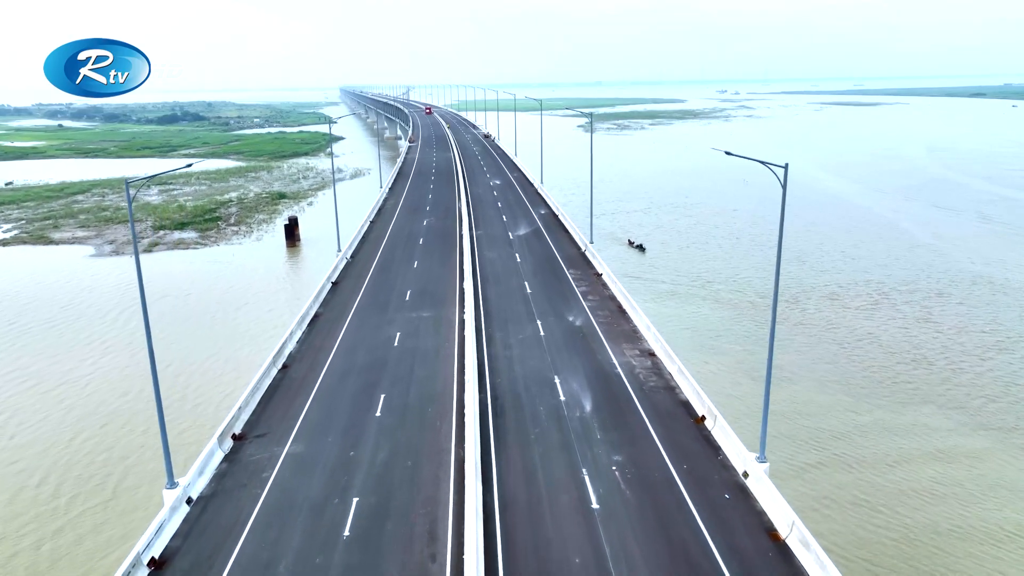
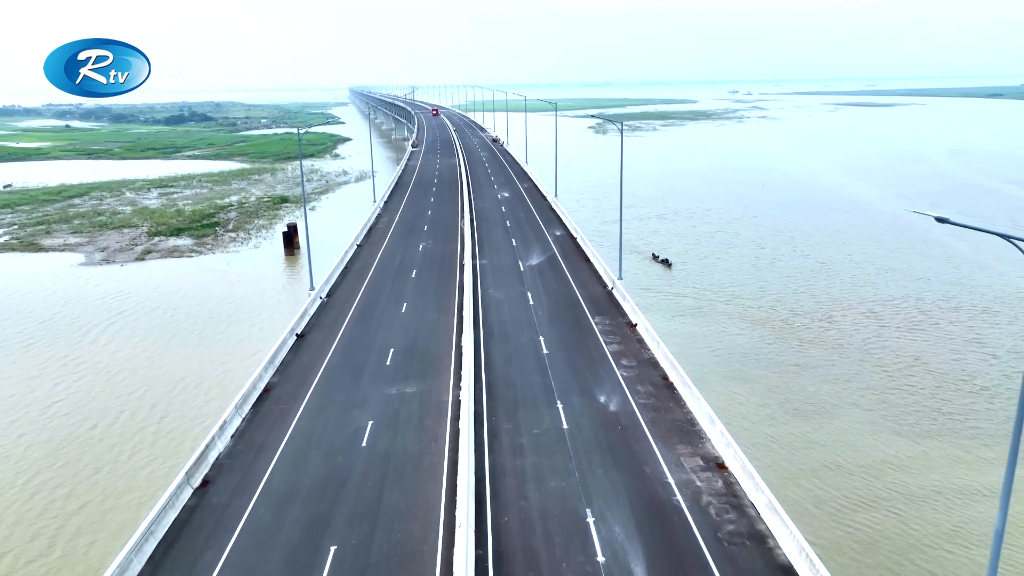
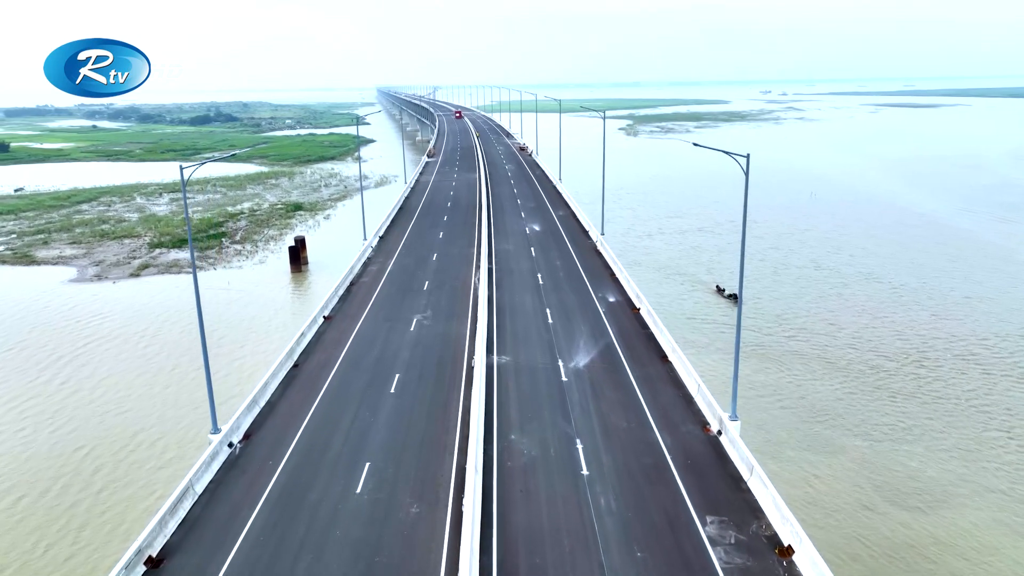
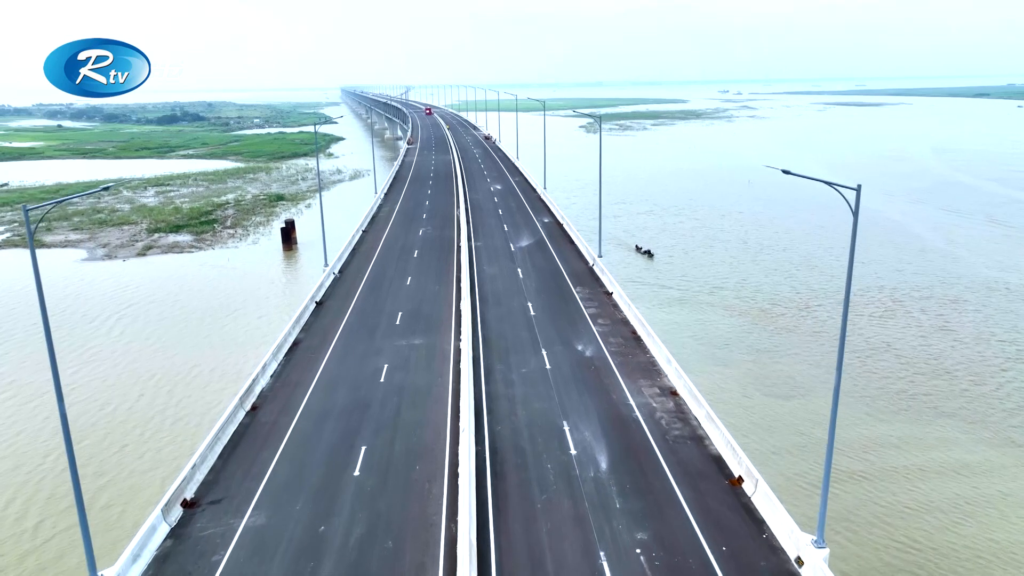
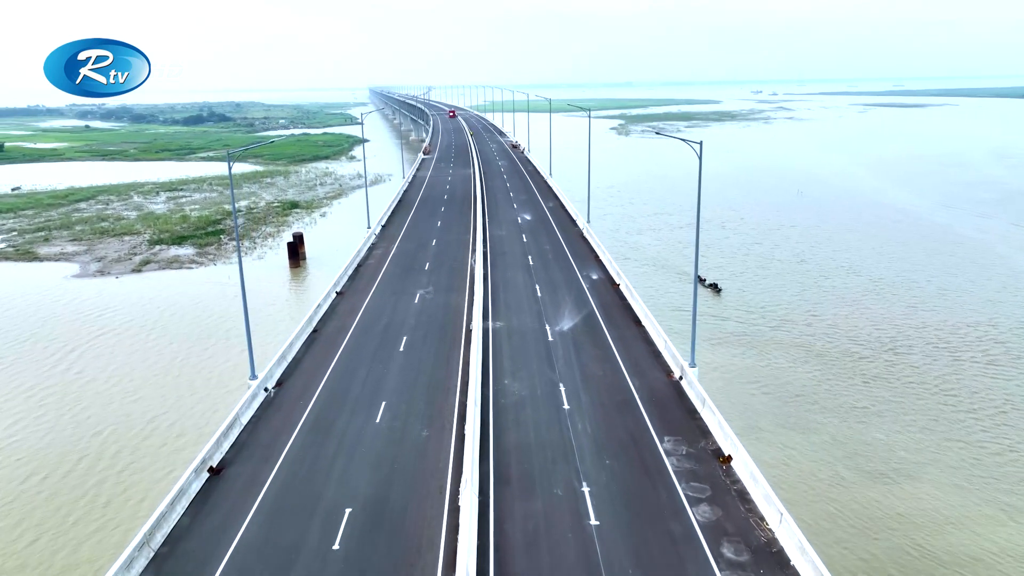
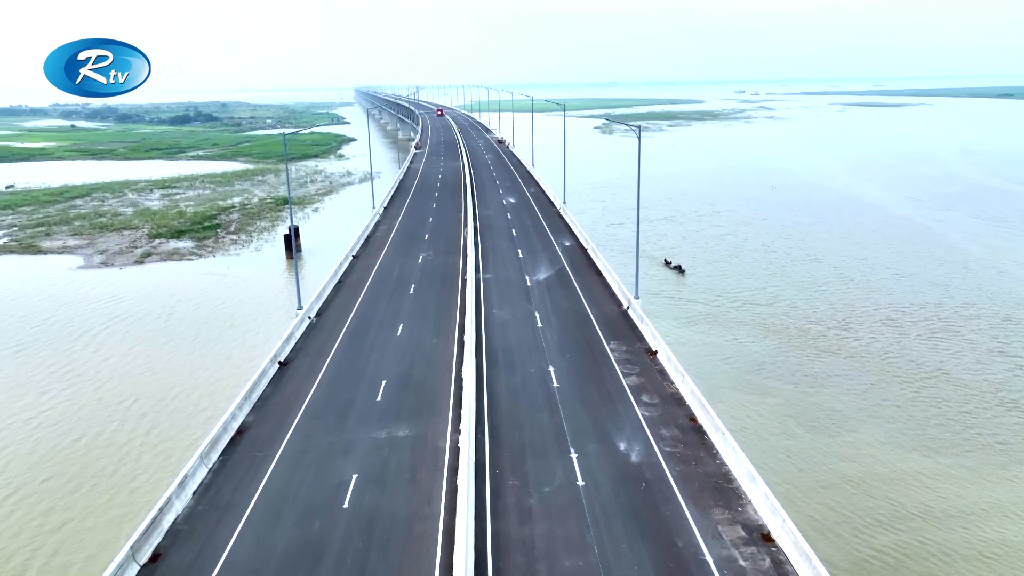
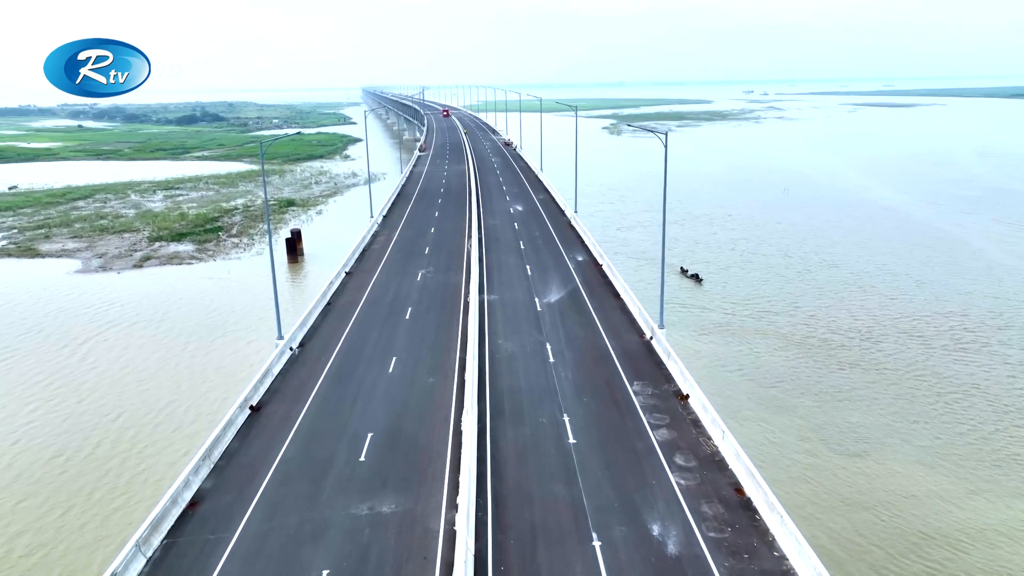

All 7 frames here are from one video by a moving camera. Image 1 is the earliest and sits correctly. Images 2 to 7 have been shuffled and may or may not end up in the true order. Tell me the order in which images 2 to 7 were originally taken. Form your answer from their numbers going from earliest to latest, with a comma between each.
4, 2, 6, 7, 5, 3
